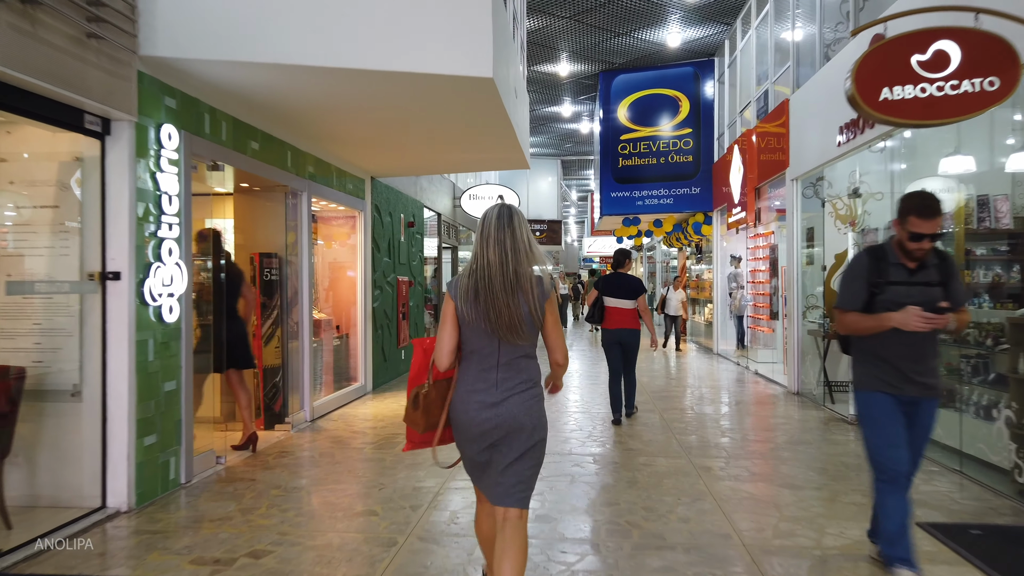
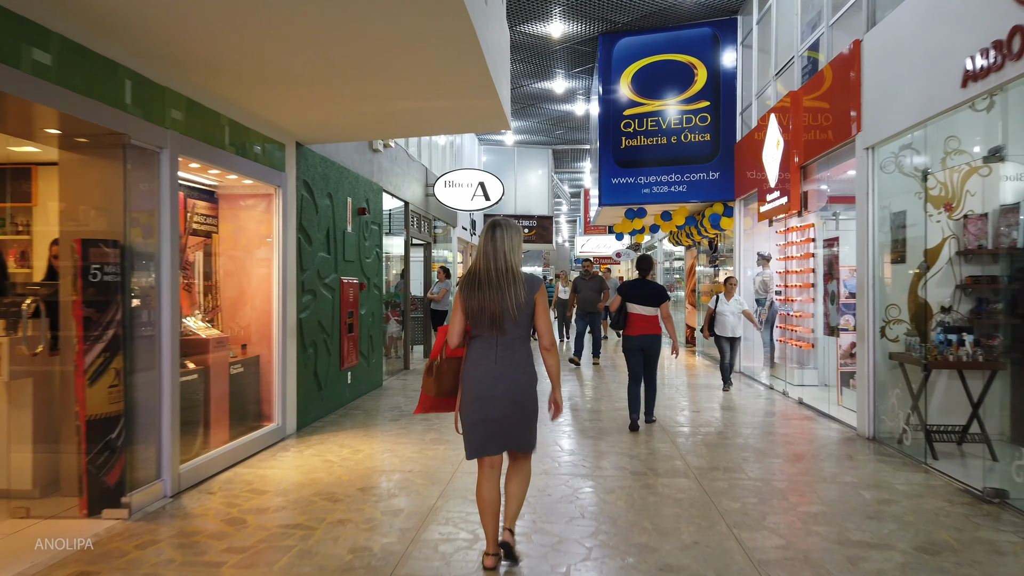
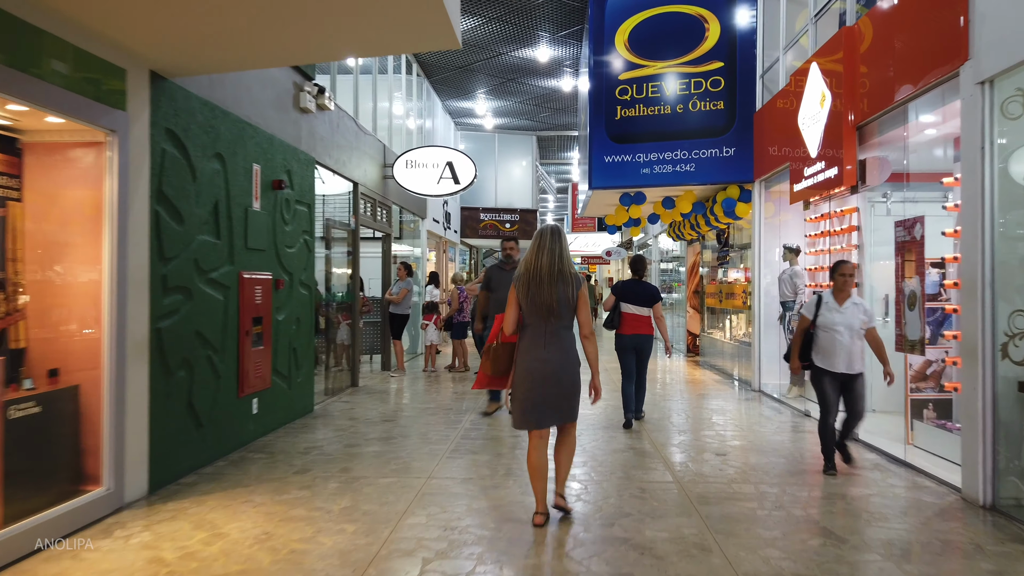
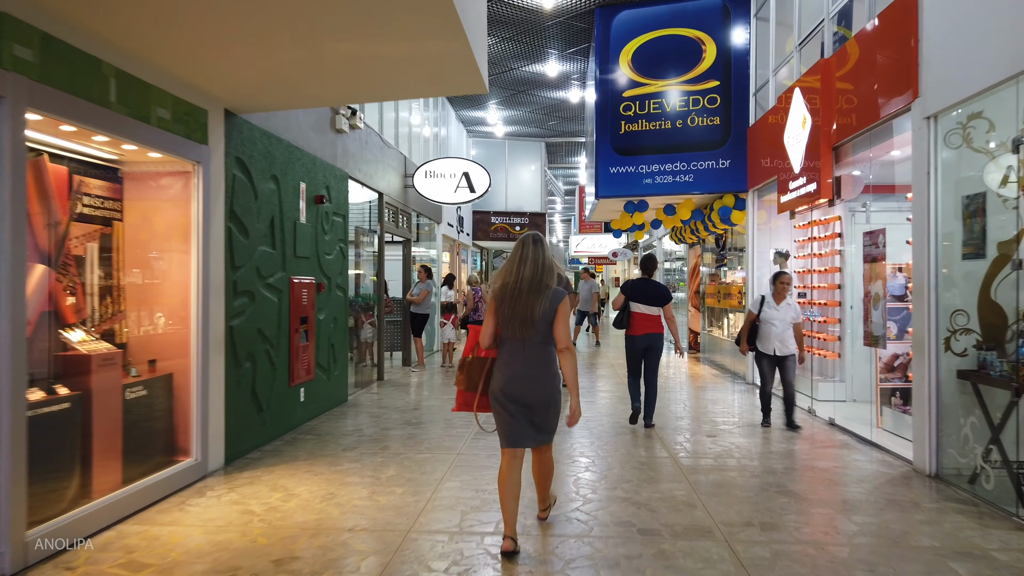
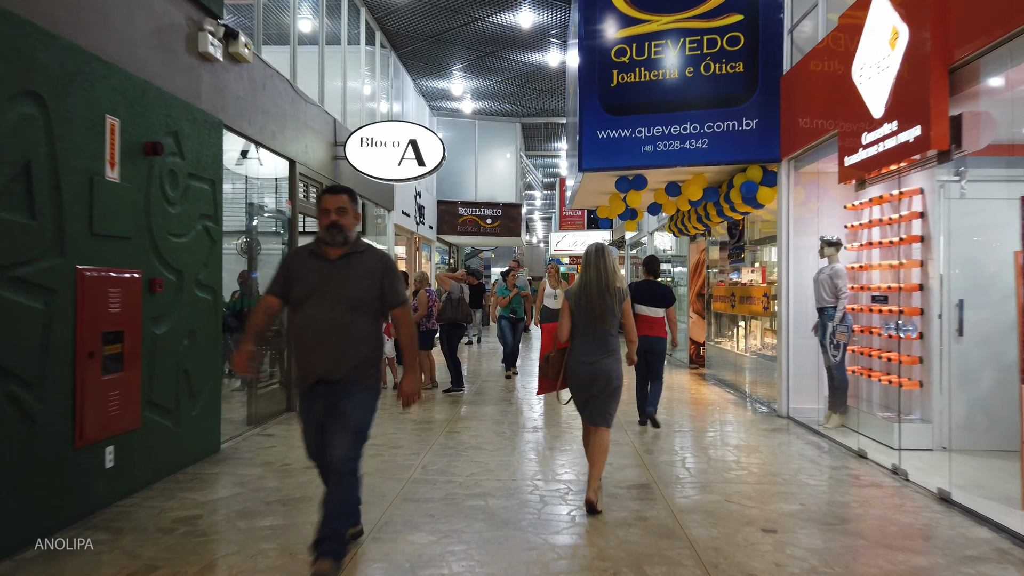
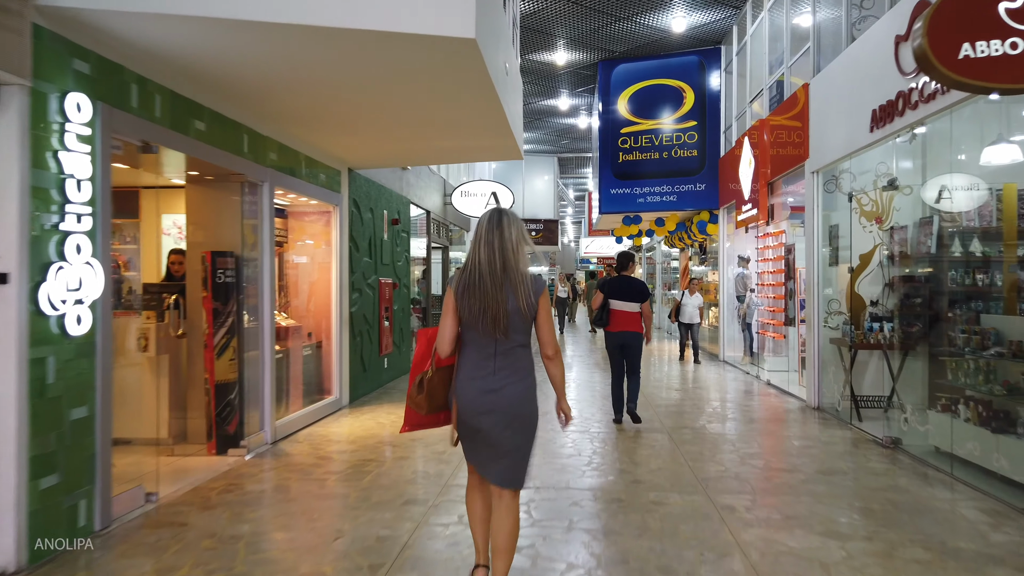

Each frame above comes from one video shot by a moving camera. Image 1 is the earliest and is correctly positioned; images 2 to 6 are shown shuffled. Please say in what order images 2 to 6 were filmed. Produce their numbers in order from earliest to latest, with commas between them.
6, 2, 4, 3, 5
